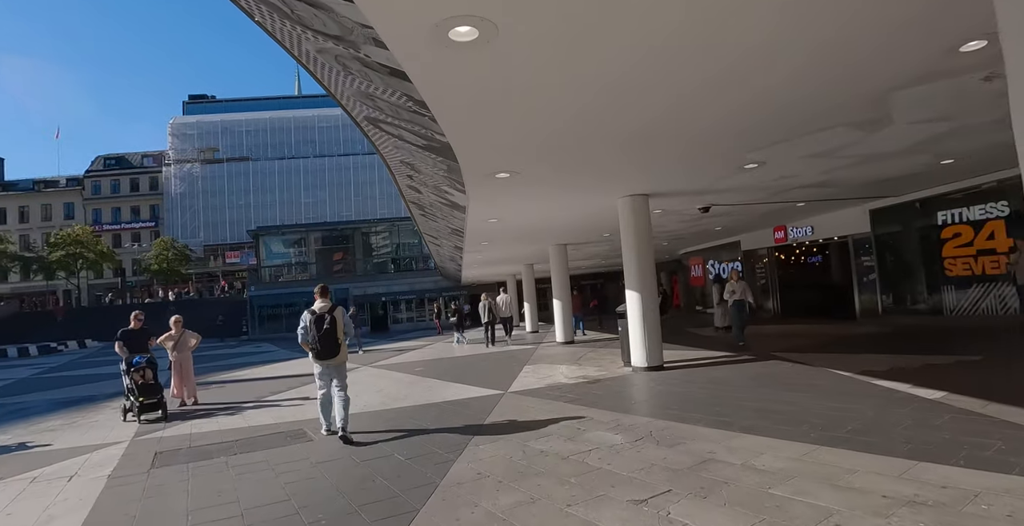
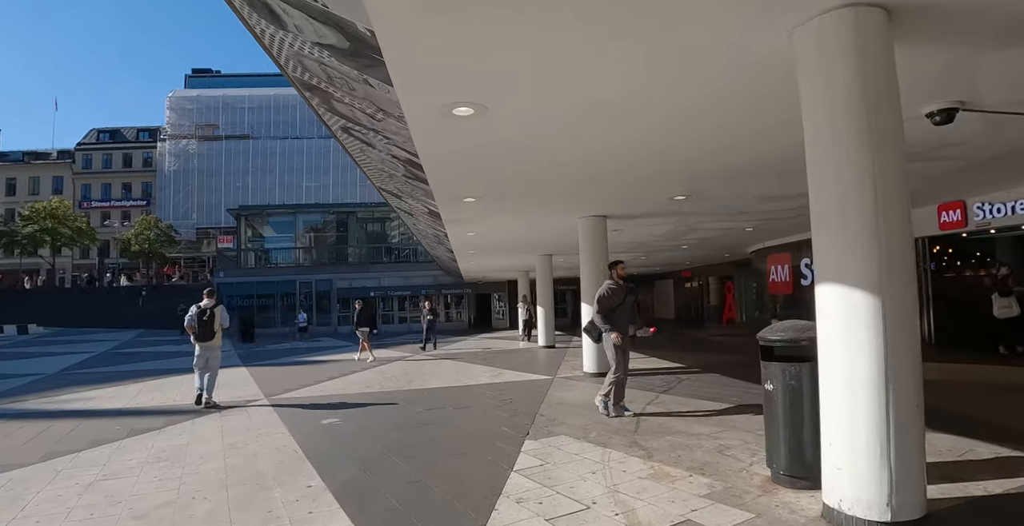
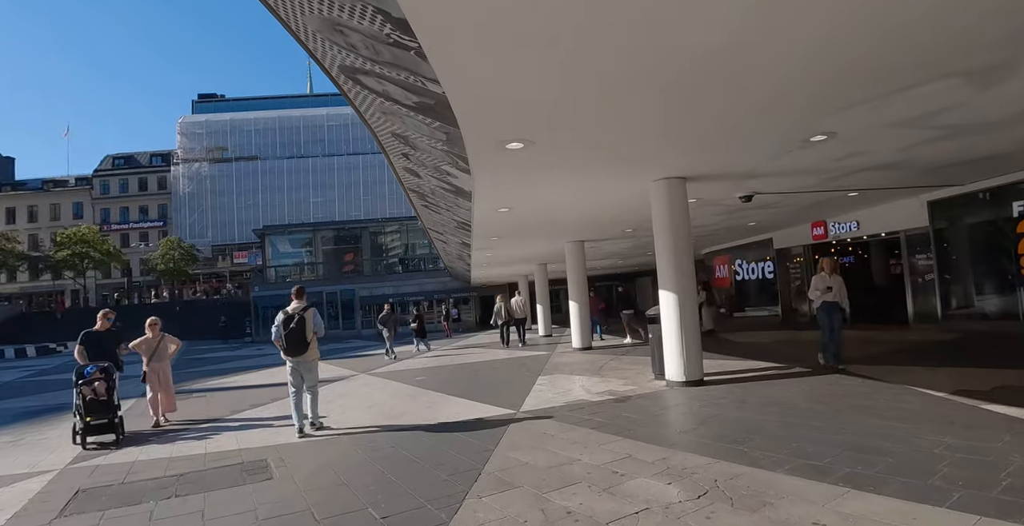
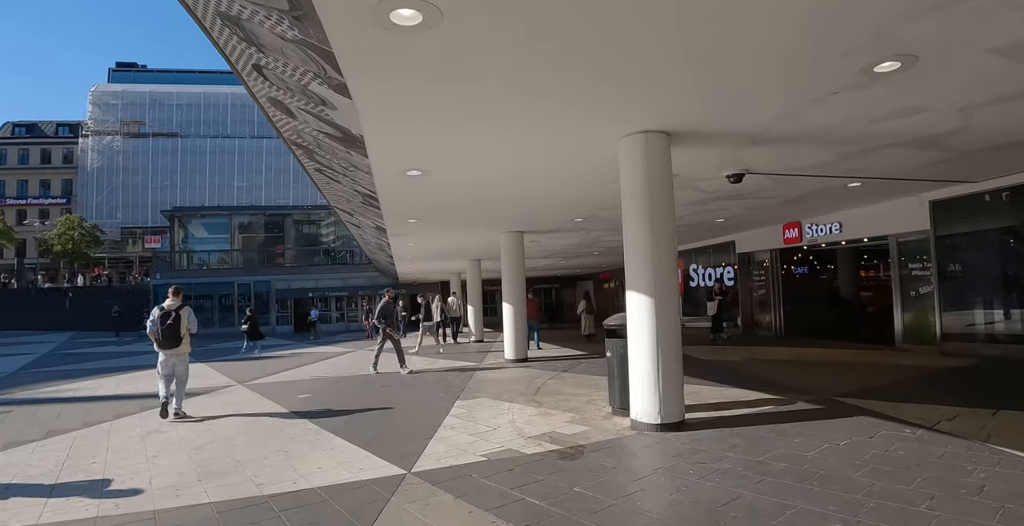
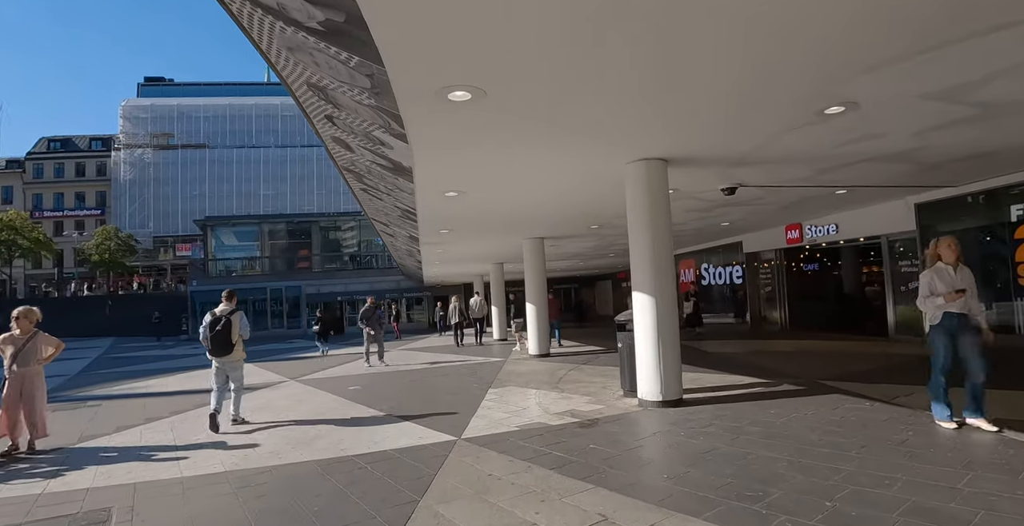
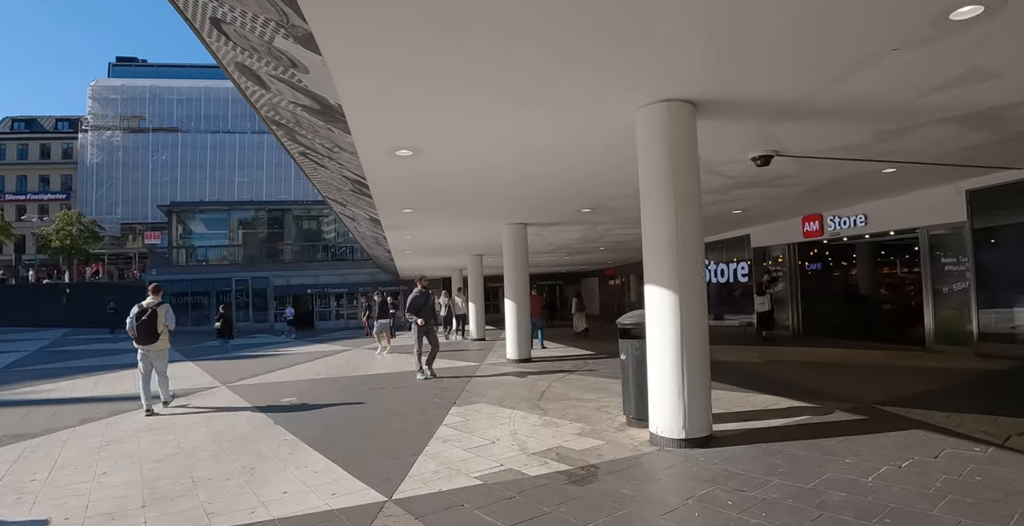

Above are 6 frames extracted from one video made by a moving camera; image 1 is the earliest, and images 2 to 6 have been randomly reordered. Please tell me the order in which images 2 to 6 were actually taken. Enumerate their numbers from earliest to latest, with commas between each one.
3, 5, 4, 6, 2
